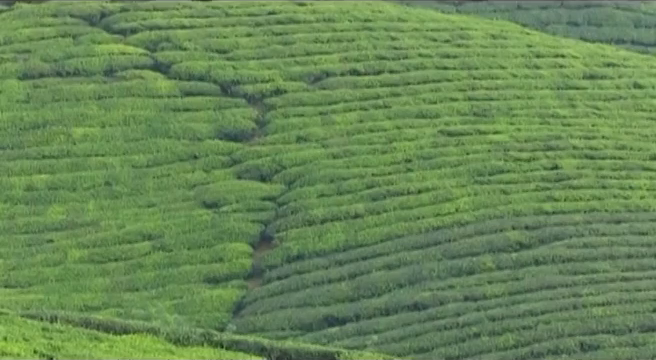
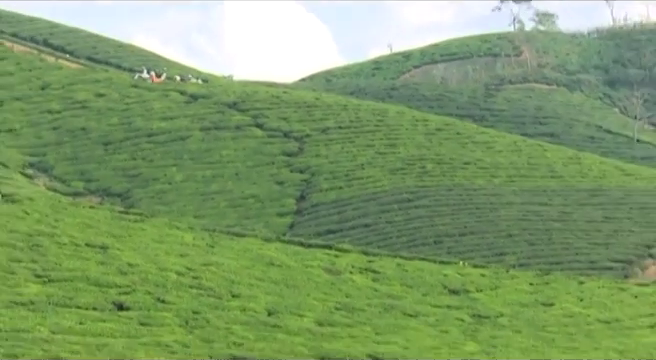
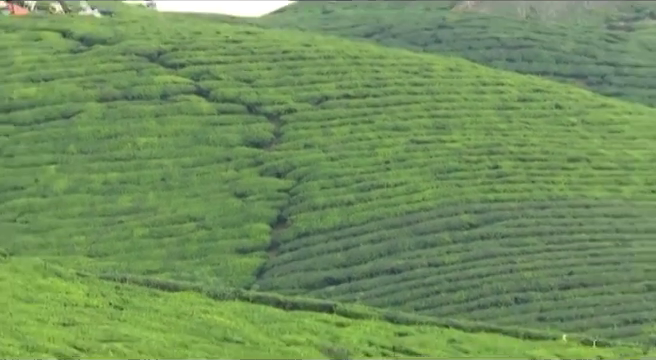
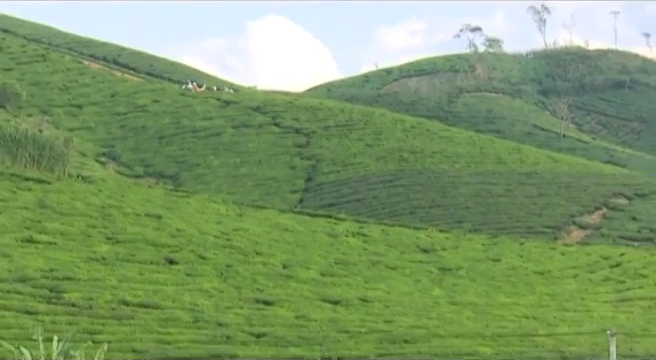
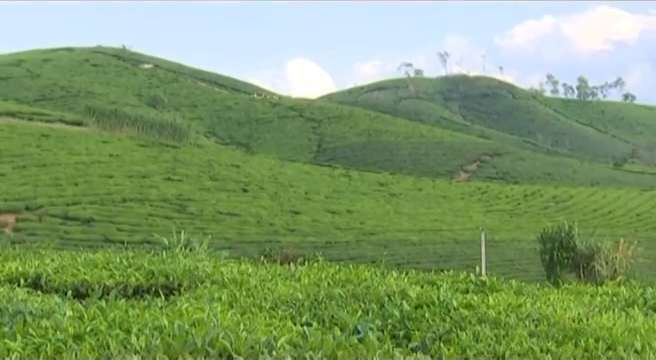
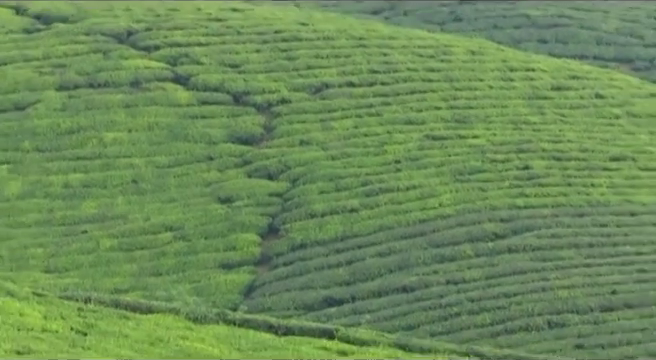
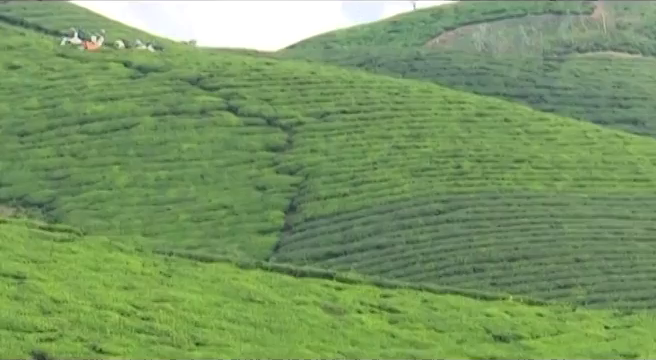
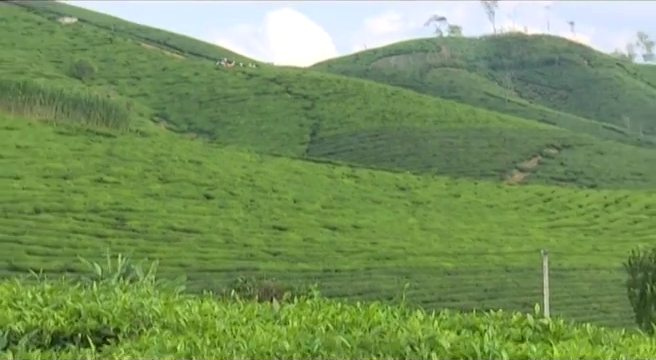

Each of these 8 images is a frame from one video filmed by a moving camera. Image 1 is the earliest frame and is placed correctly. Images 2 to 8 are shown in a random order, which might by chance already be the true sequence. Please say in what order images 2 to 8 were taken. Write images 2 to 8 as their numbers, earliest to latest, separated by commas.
6, 3, 7, 2, 4, 8, 5
